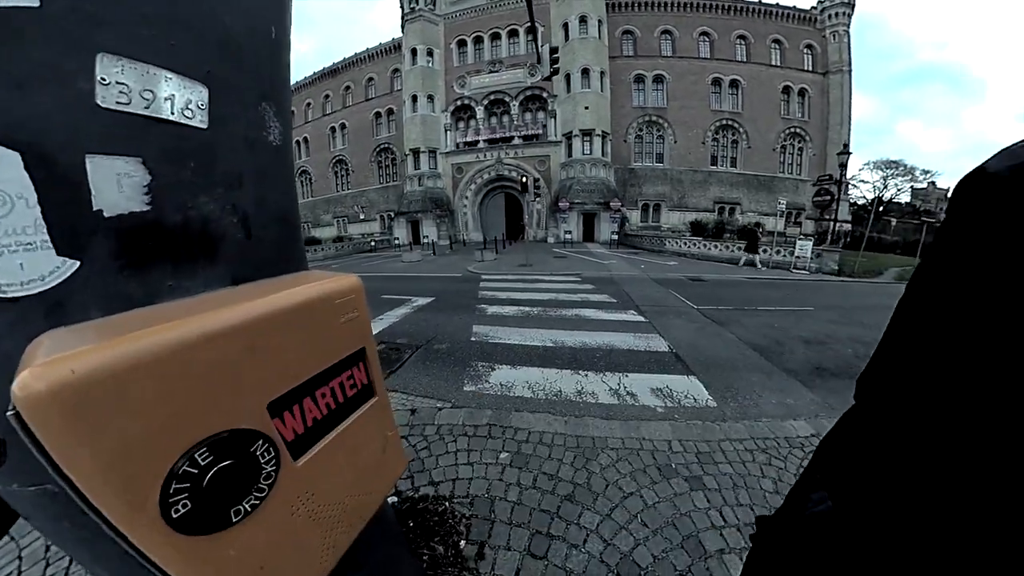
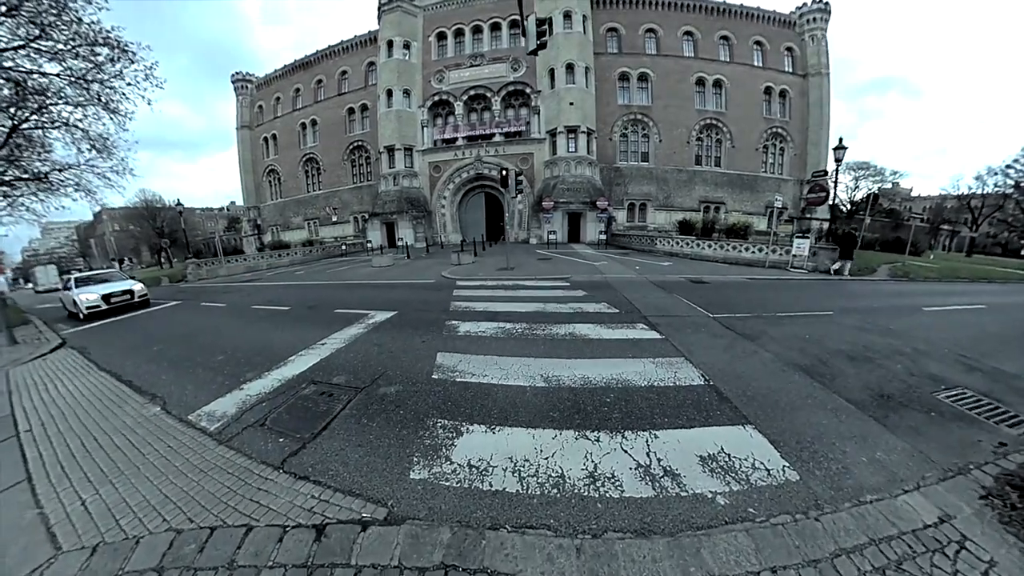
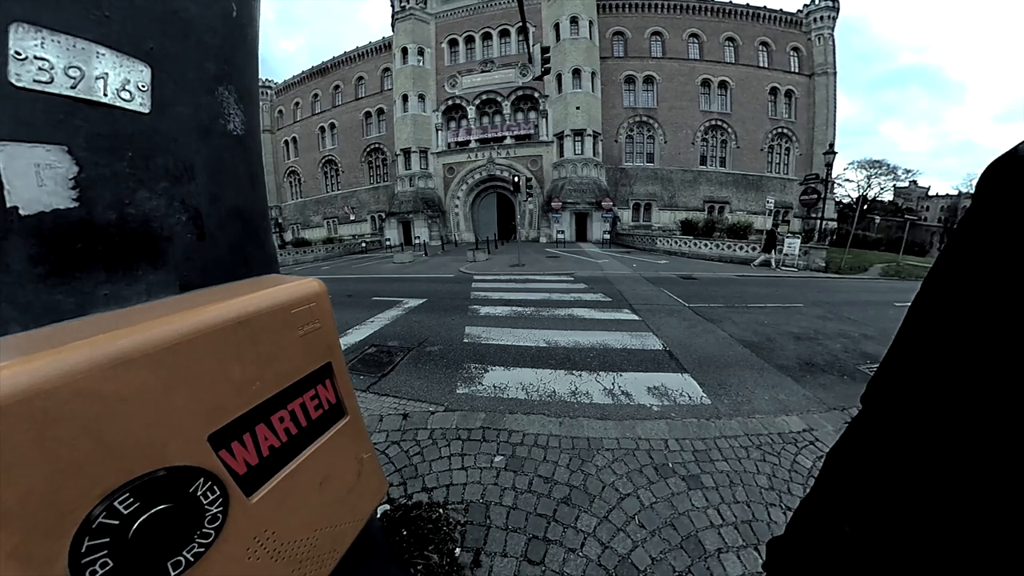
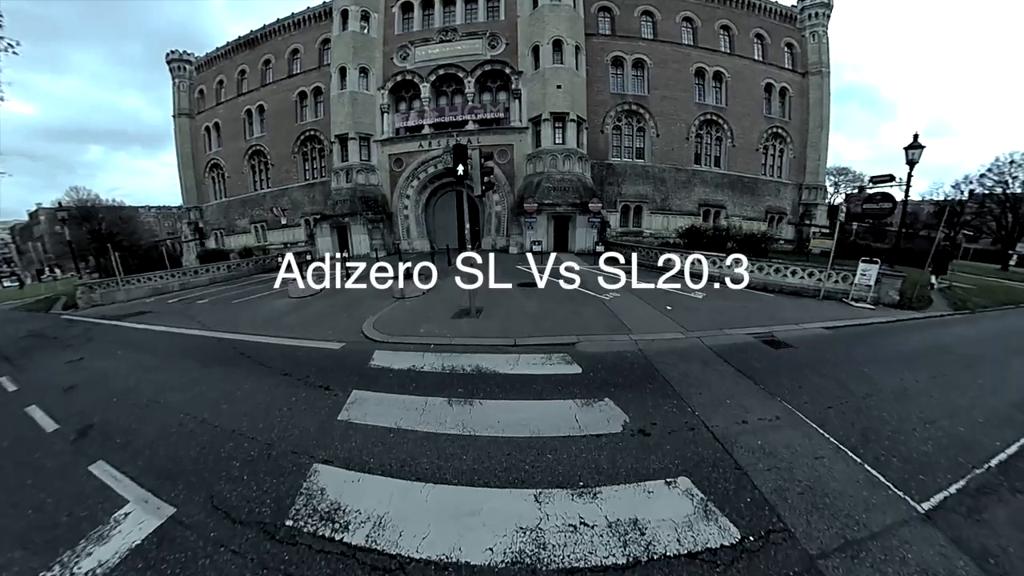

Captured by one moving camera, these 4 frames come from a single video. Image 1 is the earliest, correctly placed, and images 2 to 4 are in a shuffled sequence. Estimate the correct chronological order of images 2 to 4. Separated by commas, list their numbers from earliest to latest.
3, 2, 4
